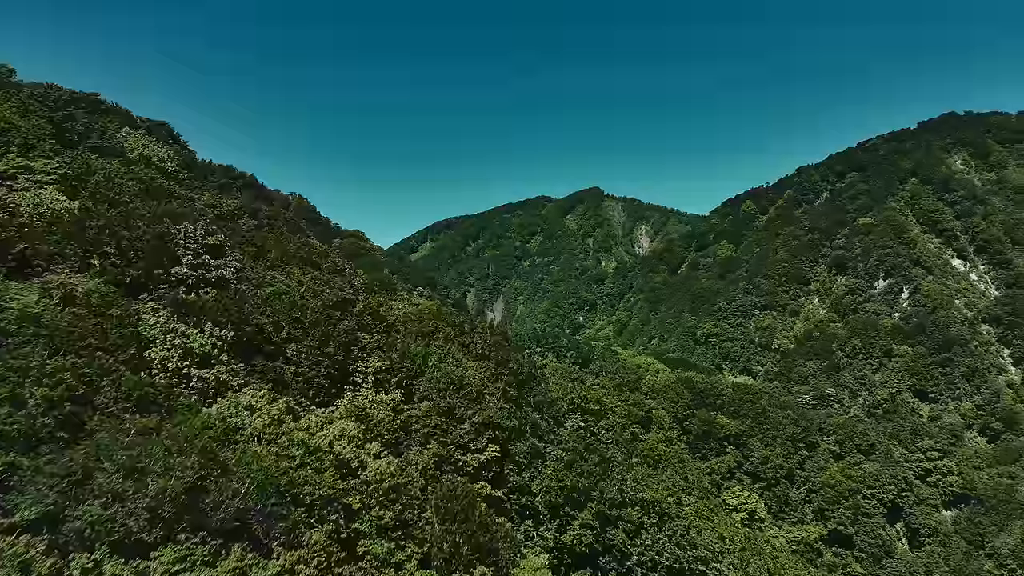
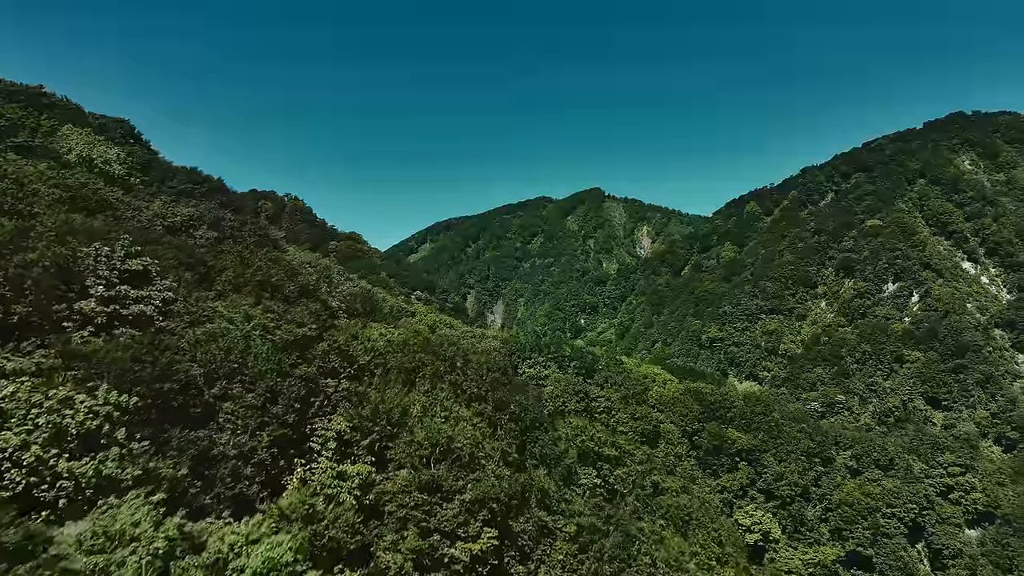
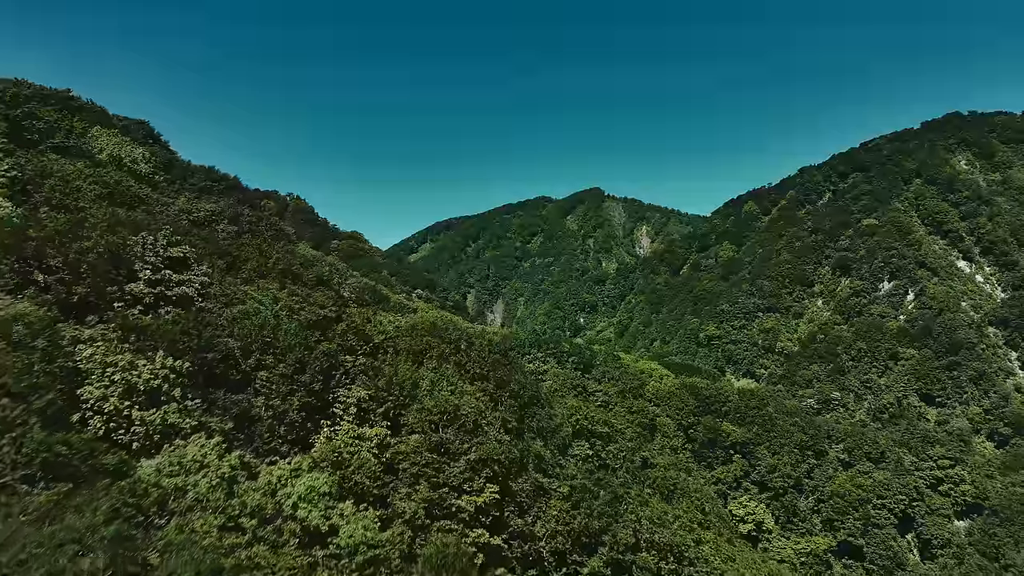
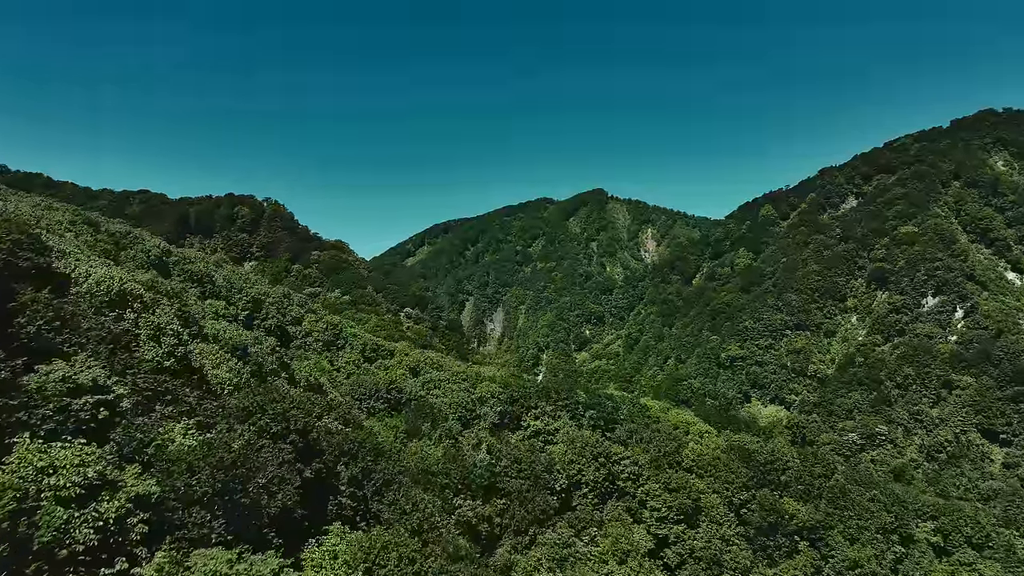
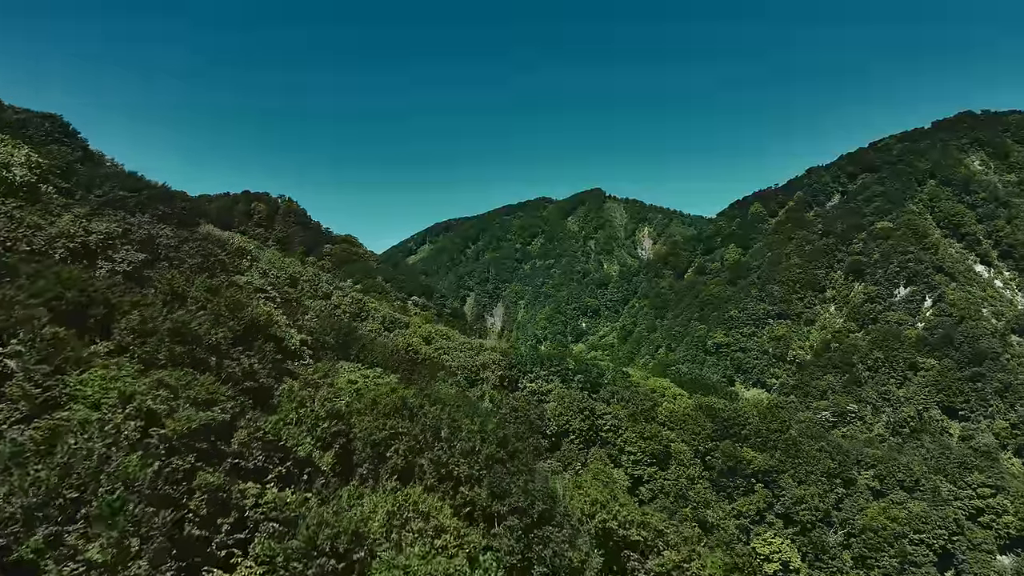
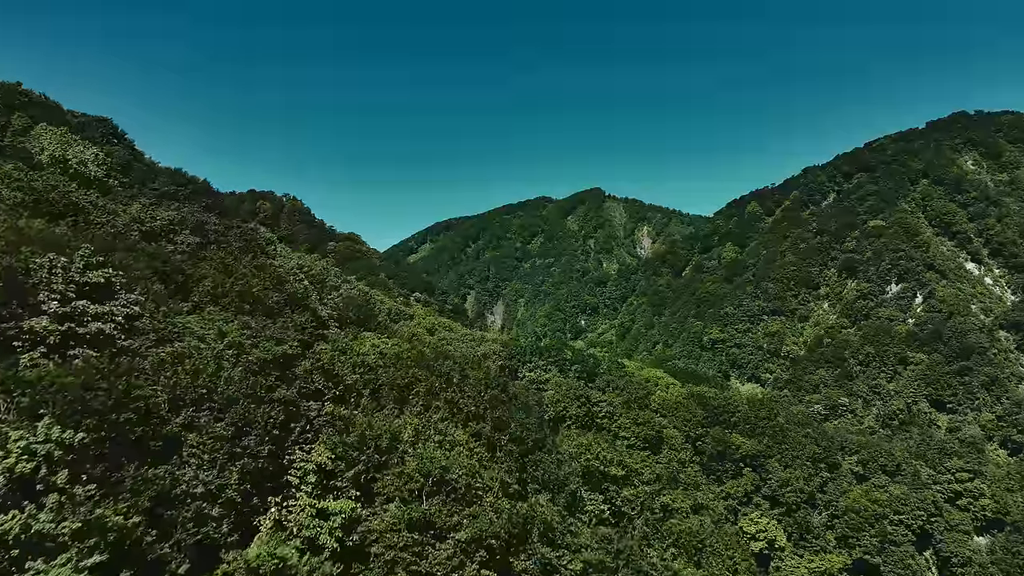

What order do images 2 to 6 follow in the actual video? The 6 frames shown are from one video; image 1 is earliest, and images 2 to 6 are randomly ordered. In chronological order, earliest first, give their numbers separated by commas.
3, 2, 6, 5, 4
